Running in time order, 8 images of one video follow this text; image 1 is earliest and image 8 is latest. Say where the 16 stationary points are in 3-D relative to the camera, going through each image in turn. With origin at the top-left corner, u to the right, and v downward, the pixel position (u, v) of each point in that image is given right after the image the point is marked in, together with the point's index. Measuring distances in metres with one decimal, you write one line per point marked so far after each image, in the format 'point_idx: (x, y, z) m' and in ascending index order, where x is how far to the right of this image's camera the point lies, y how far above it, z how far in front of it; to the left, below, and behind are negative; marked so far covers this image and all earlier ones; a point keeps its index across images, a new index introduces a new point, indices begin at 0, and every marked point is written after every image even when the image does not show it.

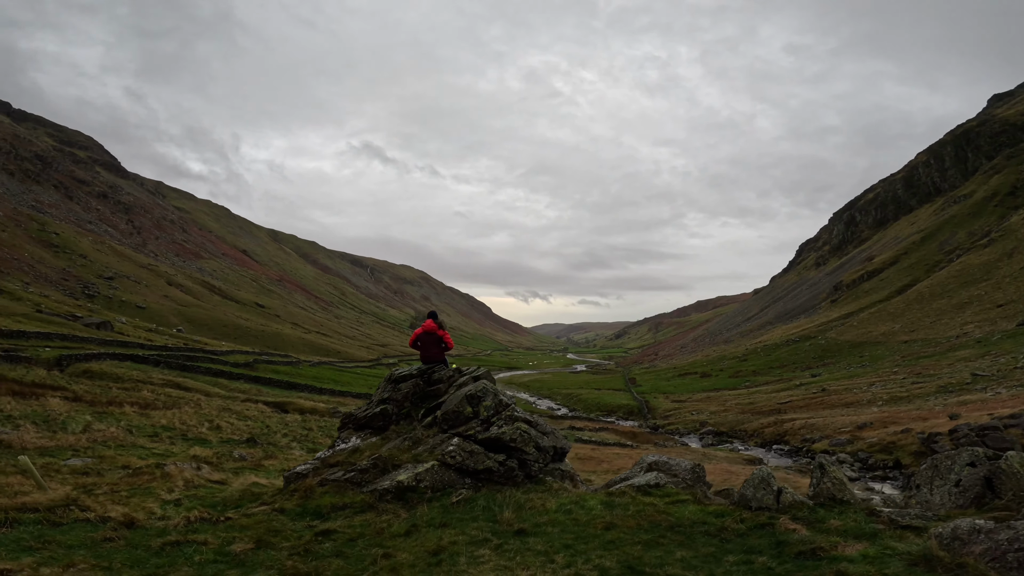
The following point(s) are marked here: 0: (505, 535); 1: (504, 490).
0: (-0.2, -5.1, +9.6) m
1: (-0.2, -5.4, +12.5) m
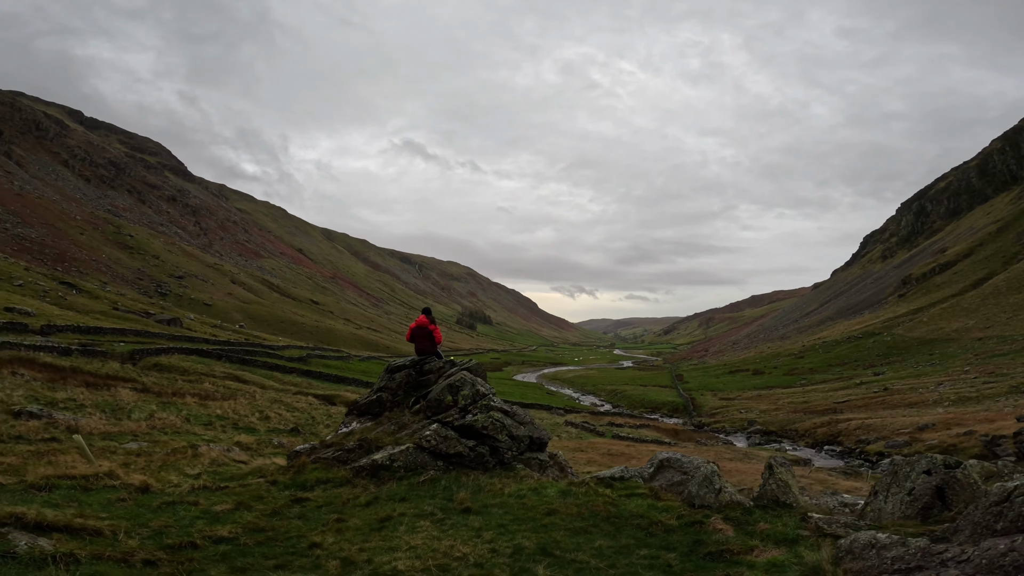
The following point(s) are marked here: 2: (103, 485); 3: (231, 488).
0: (-1.4, -5.0, +10.7) m
1: (-1.1, -5.3, +13.6) m
2: (-11.4, -5.5, +13.5) m
3: (-7.6, -5.3, +13.0) m
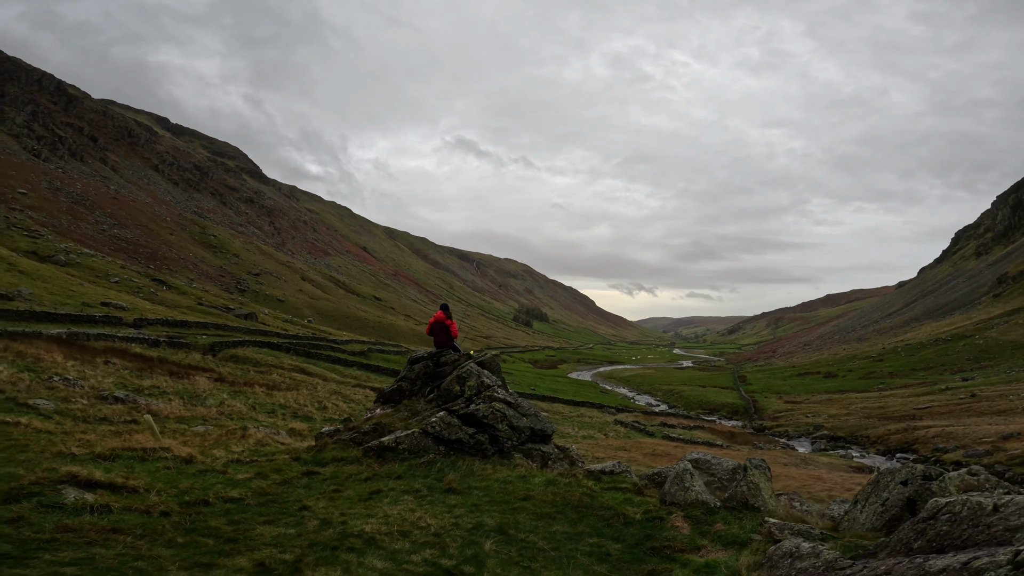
0: (-1.9, -5.0, +11.8) m
1: (-1.3, -5.3, +14.7) m
2: (-11.5, -5.4, +15.8) m
3: (-7.8, -5.3, +14.8) m
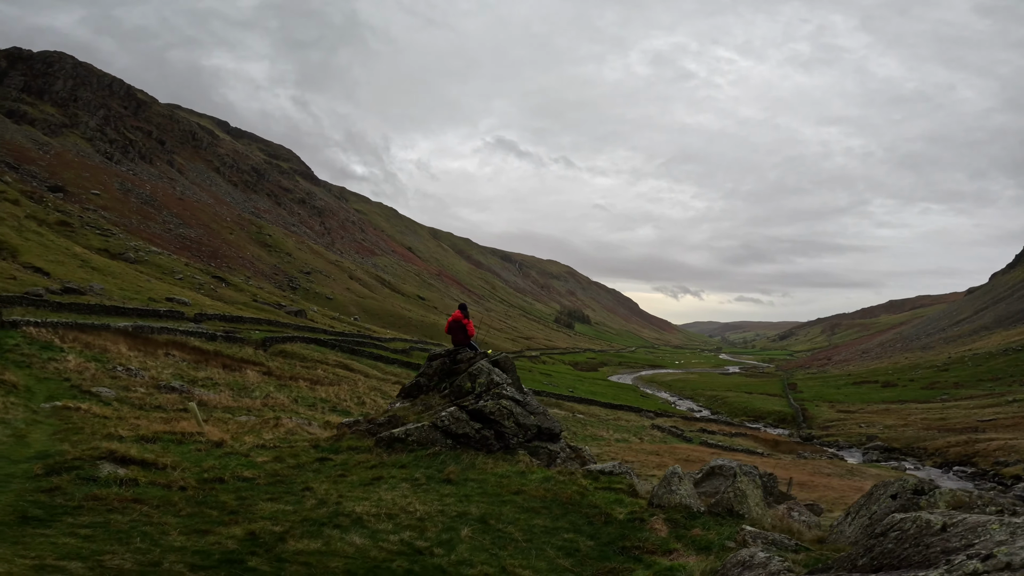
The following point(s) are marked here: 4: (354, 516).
0: (-2.1, -5.0, +12.5) m
1: (-1.3, -5.3, +15.3) m
2: (-11.3, -5.3, +17.2) m
3: (-7.7, -5.3, +15.9) m
4: (-3.0, -4.3, +9.0) m
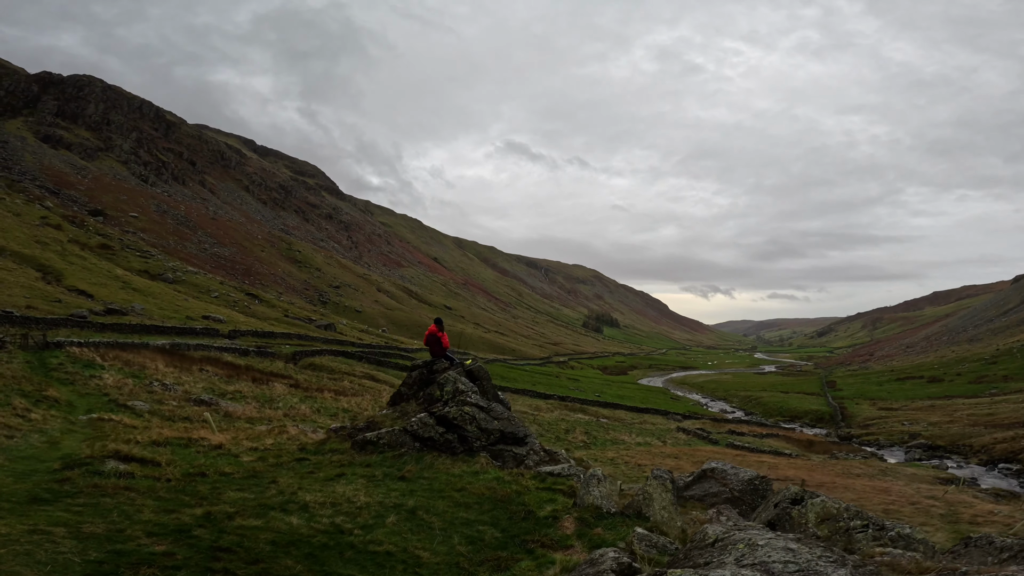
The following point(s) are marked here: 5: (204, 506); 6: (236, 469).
0: (-3.7, -5.7, +14.4) m
1: (-2.7, -5.9, +17.1) m
2: (-12.7, -6.4, +19.5) m
3: (-9.1, -6.1, +18.1) m
4: (-4.8, -4.9, +10.9) m
5: (-6.4, -4.5, +10.0) m
6: (-7.8, -5.1, +13.5) m
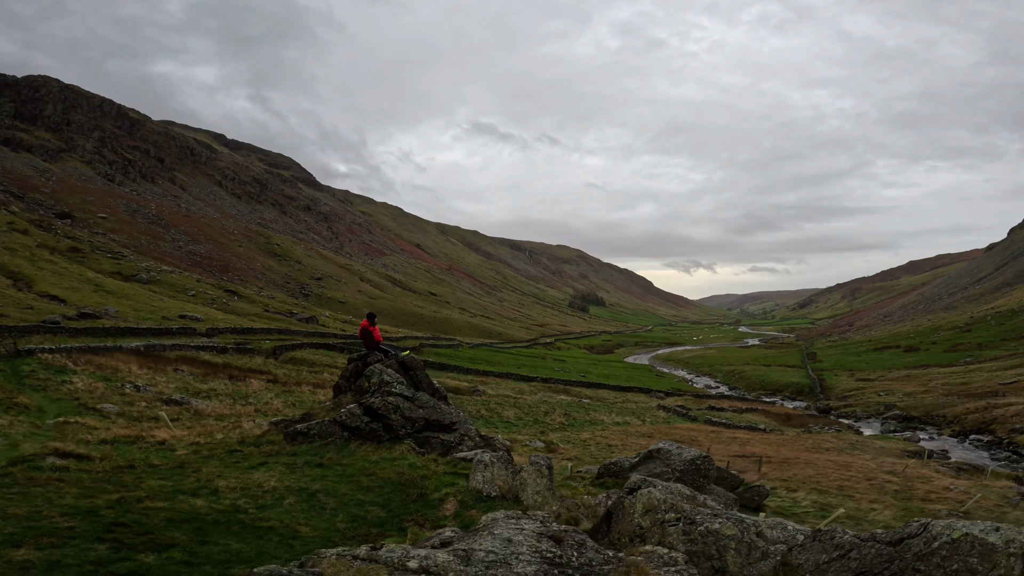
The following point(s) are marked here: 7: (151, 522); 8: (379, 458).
0: (-6.9, -5.9, +16.2) m
1: (-6.0, -6.1, +19.0) m
2: (-16.0, -6.8, +21.1) m
3: (-12.4, -6.5, +19.8) m
4: (-8.0, -5.3, +12.7) m
5: (-9.5, -5.0, +11.7) m
6: (-11.0, -5.6, +15.2) m
7: (-7.4, -4.8, +9.7) m
8: (-4.8, -6.1, +17.5) m
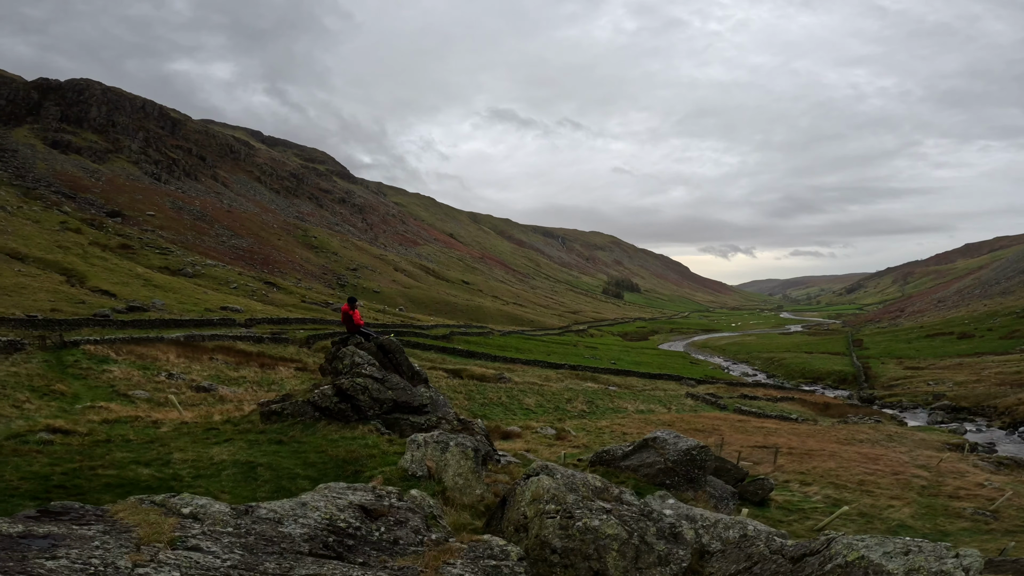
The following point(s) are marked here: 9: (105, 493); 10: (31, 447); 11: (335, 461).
0: (-8.9, -5.6, +17.6) m
1: (-7.8, -5.7, +20.3) m
2: (-17.6, -6.5, +23.2) m
3: (-14.2, -6.2, +21.6) m
4: (-10.2, -5.1, +14.2) m
5: (-11.9, -4.8, +13.3) m
6: (-13.1, -5.3, +16.9) m
7: (-9.9, -4.6, +11.1) m
8: (-6.7, -5.8, +18.8) m
9: (-9.4, -4.7, +11.0) m
10: (-14.1, -4.7, +13.9) m
11: (-5.8, -5.6, +16.2) m
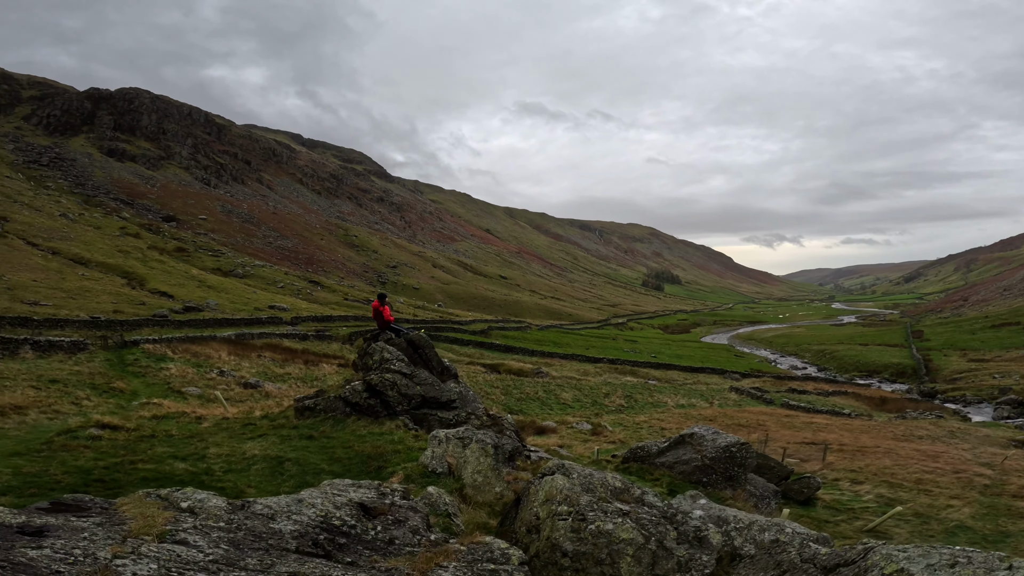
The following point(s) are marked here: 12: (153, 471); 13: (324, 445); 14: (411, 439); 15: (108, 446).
0: (-8.0, -5.6, +18.2) m
1: (-6.7, -5.7, +20.8) m
2: (-16.3, -6.6, +24.4) m
3: (-13.0, -6.2, +22.5) m
4: (-9.6, -5.2, +14.9) m
5: (-11.3, -5.0, +14.1) m
6: (-12.2, -5.4, +17.8) m
7: (-9.5, -4.8, +11.8) m
8: (-5.8, -5.7, +19.2) m
9: (-9.0, -4.9, +11.7) m
10: (-13.5, -4.9, +14.9) m
11: (-5.1, -5.6, +16.6) m
12: (-9.6, -4.9, +12.8) m
13: (-6.7, -5.6, +17.5) m
14: (-4.0, -5.8, +18.8) m
15: (-12.6, -5.0, +14.9) m
